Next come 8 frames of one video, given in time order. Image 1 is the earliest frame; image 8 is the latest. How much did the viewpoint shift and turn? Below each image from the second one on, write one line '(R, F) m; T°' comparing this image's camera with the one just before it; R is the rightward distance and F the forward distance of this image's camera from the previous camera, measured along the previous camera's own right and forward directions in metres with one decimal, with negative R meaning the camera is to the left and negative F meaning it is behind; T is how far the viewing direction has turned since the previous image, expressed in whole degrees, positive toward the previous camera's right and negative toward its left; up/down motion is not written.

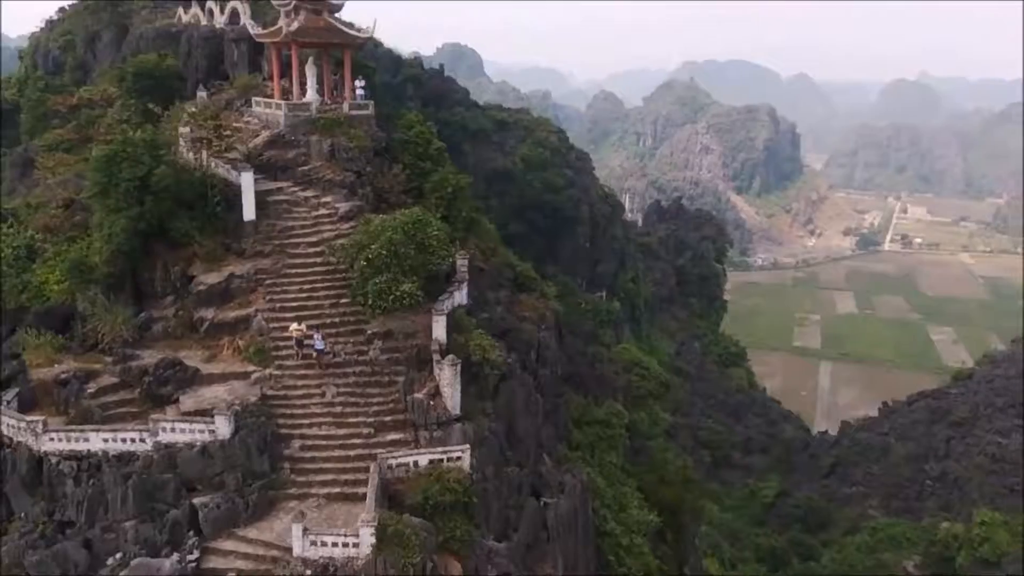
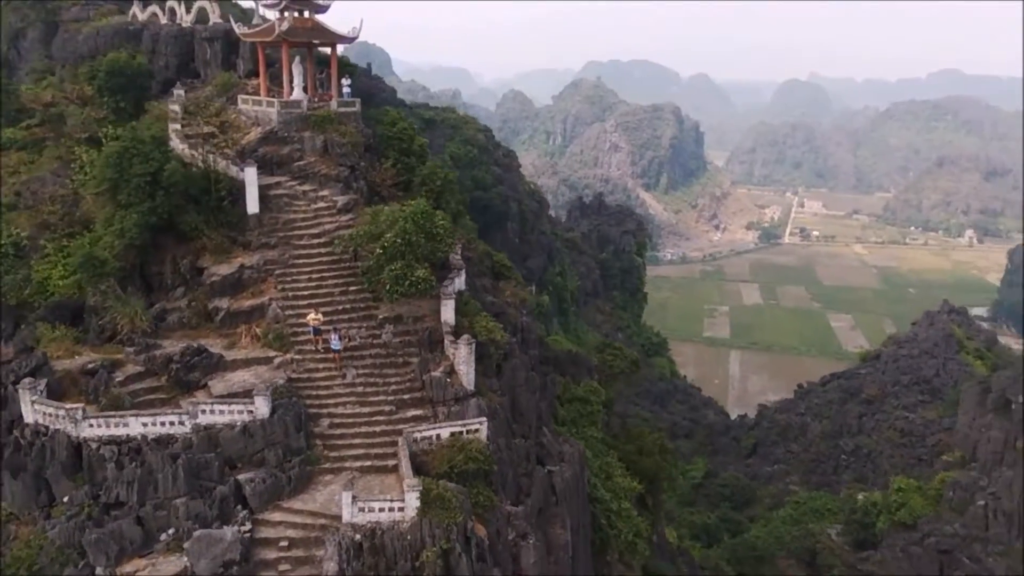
(-1.5, -0.9) m; +6°
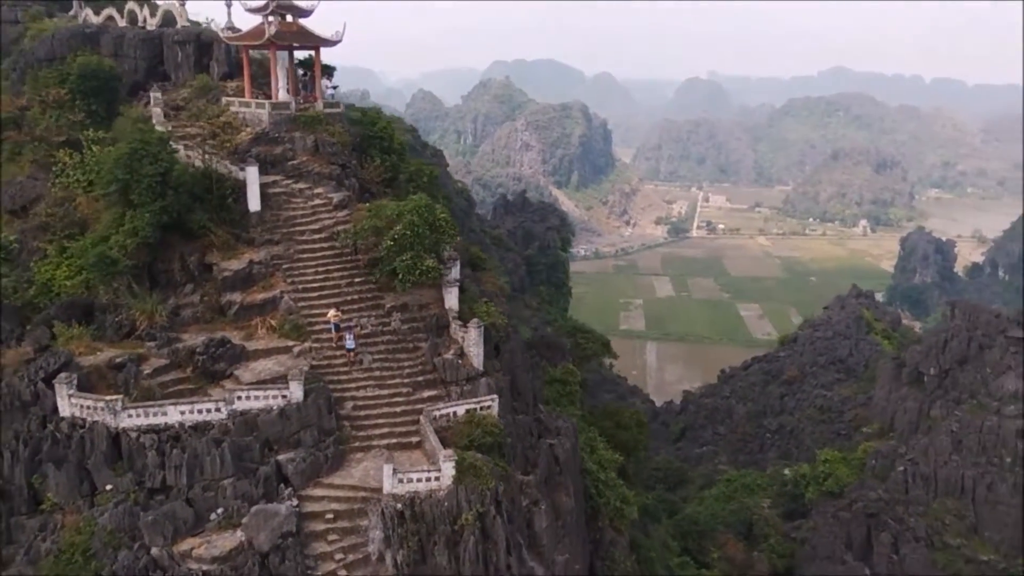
(-1.5, -0.9) m; +6°
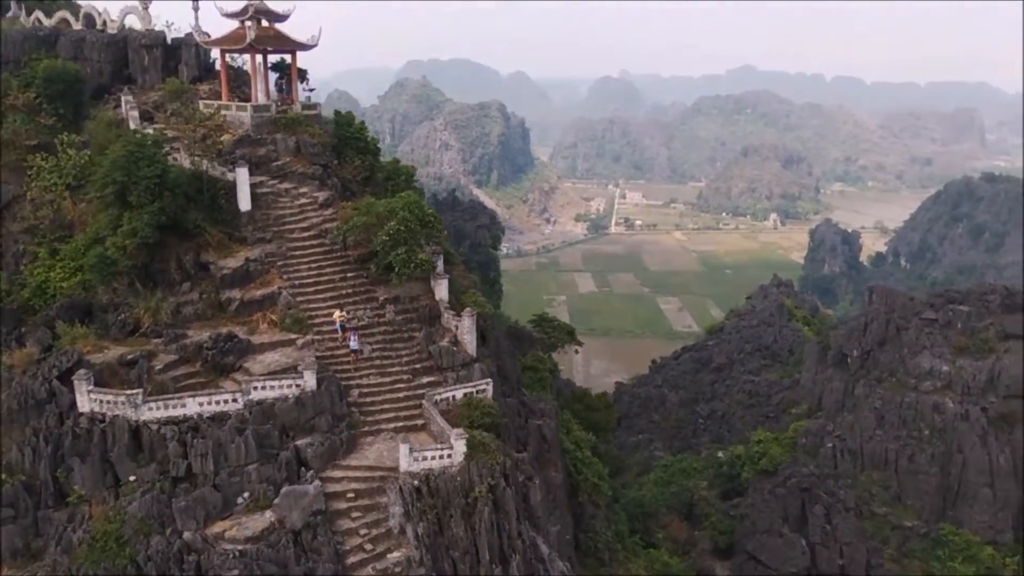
(-1.2, -0.9) m; +5°
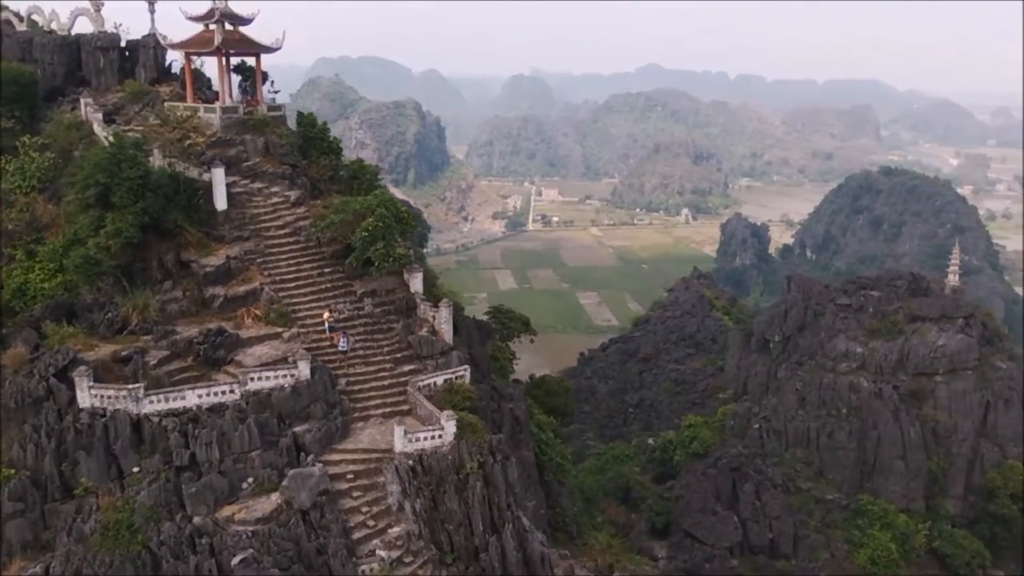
(-1.0, -0.9) m; +5°
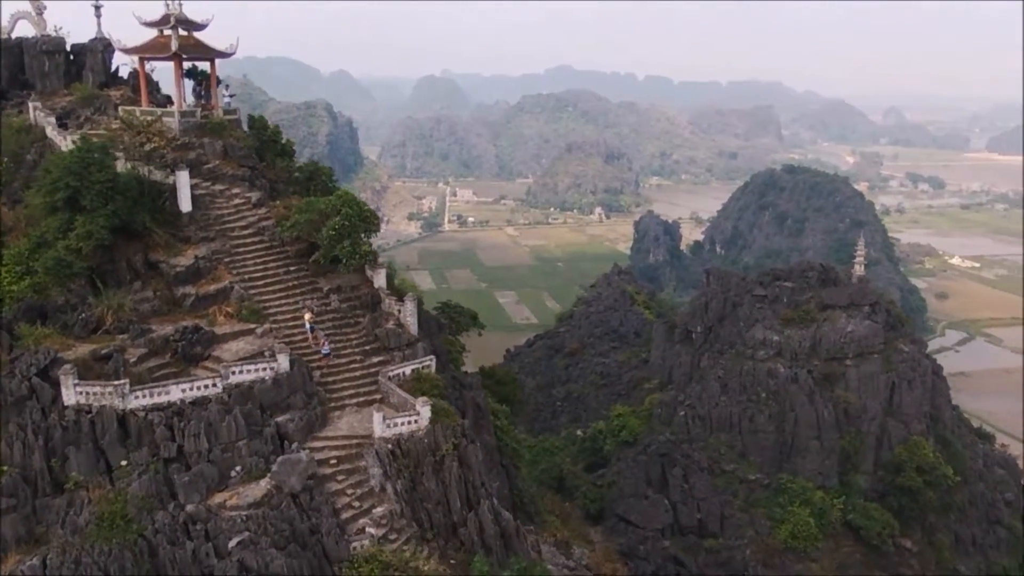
(-0.9, -0.9) m; +6°
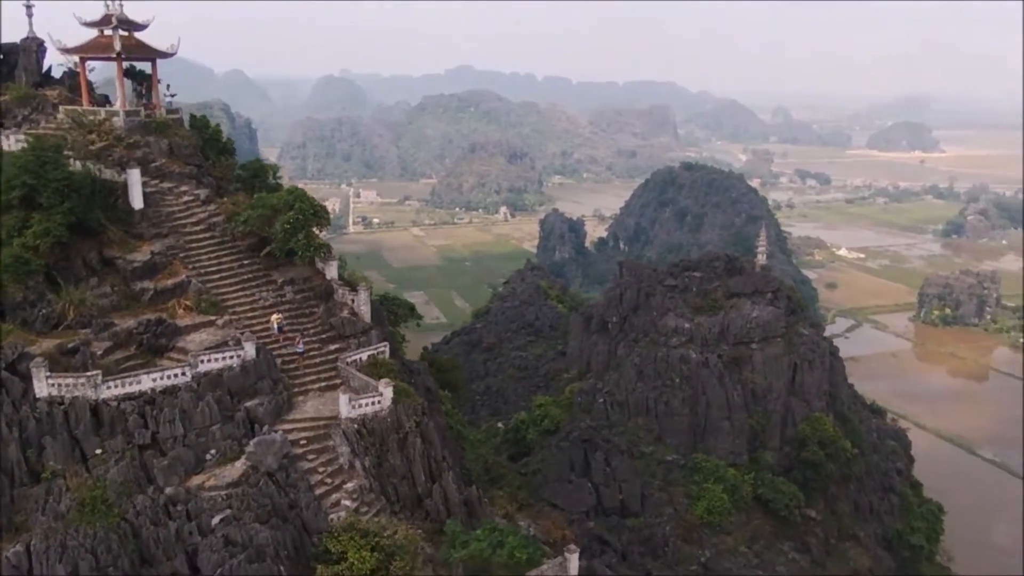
(-0.9, -1.0) m; +6°
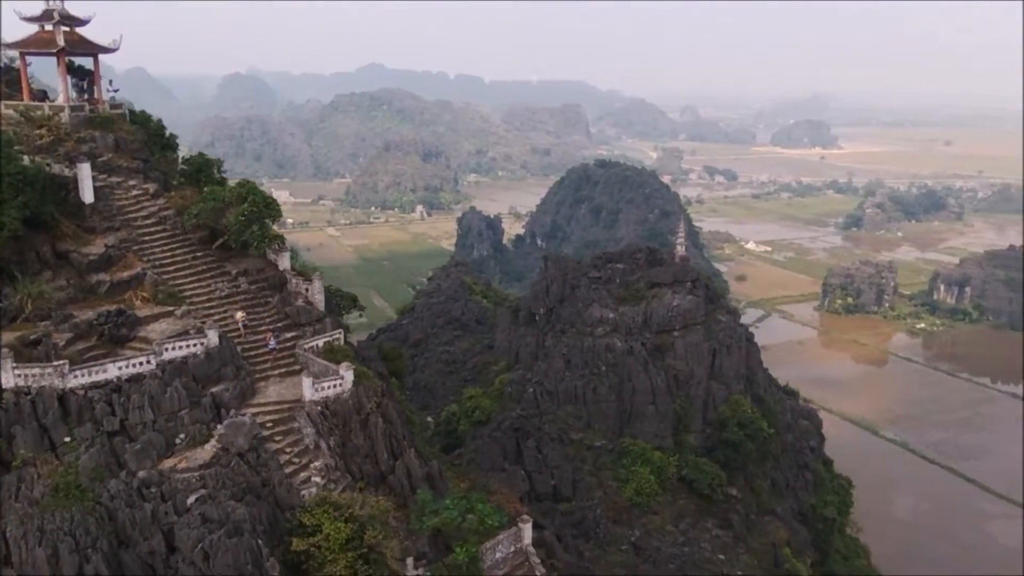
(-0.7, -0.8) m; +5°
